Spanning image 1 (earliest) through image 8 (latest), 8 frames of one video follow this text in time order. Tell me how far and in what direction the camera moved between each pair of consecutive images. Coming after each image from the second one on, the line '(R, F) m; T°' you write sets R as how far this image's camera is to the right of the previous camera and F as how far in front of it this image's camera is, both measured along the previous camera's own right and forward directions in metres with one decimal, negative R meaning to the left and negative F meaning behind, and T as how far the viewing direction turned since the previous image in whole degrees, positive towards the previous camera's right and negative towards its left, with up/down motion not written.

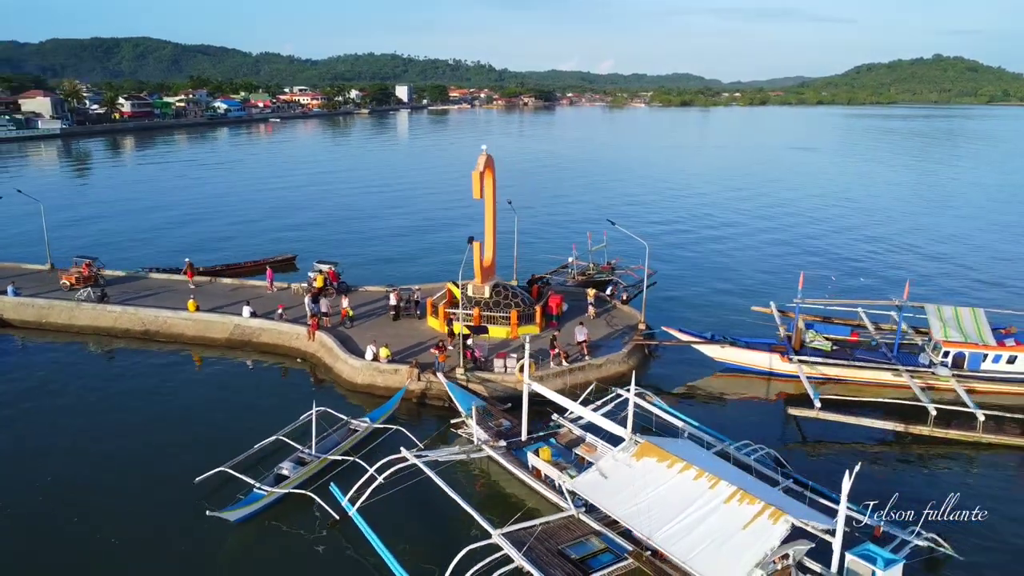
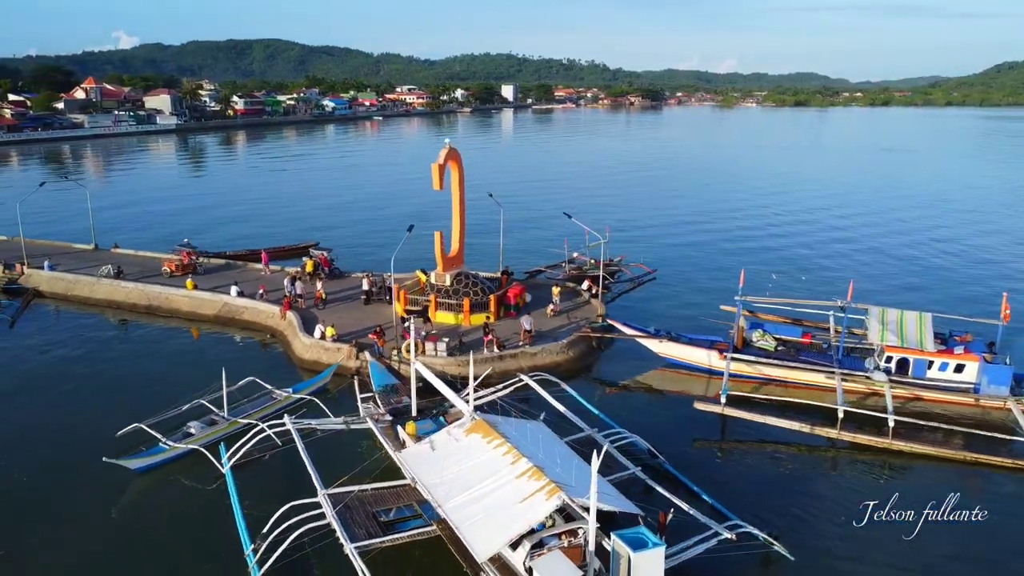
(+5.3, -0.5) m; -8°
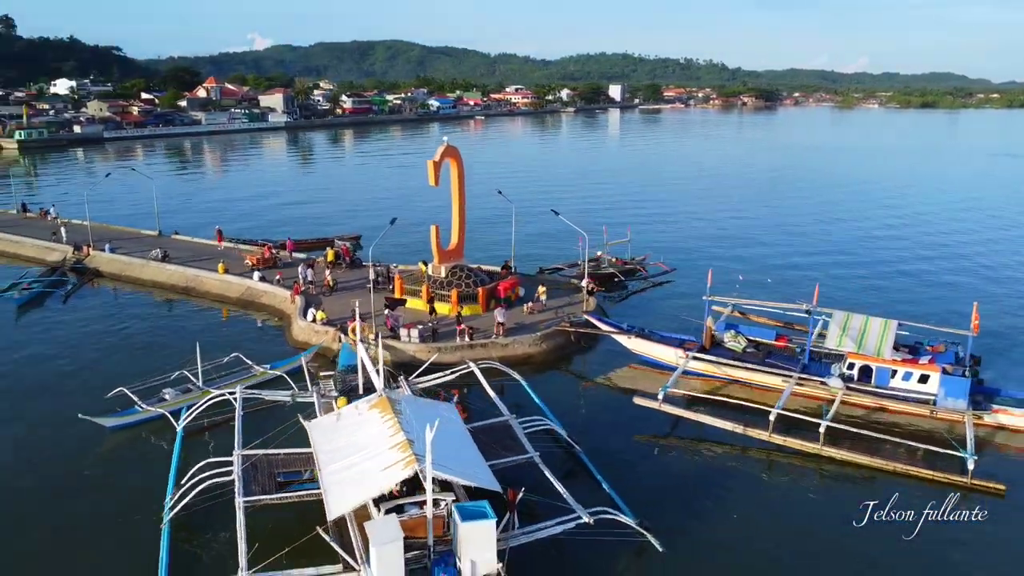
(+4.4, -0.7) m; -8°
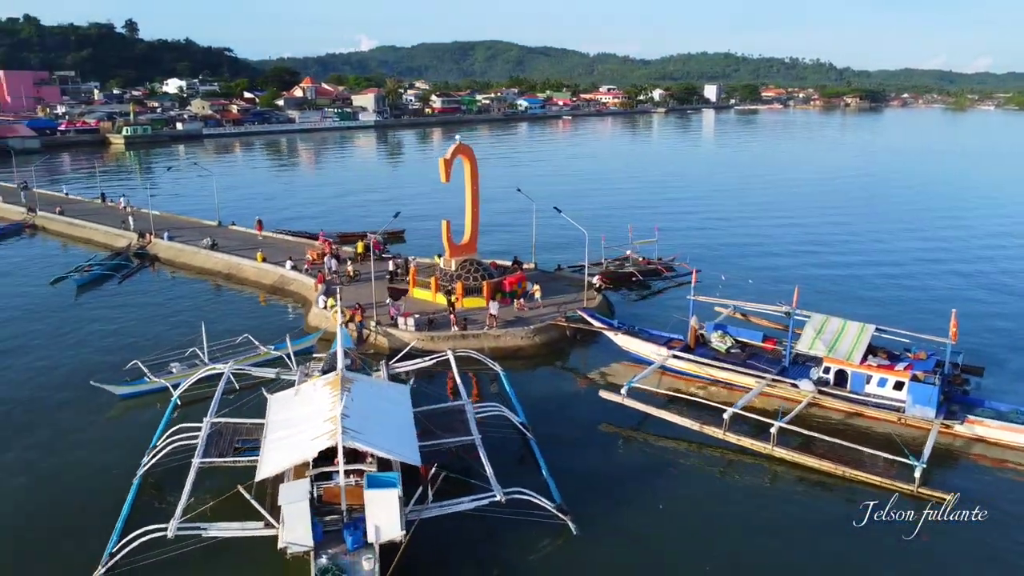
(+3.4, -0.8) m; -7°
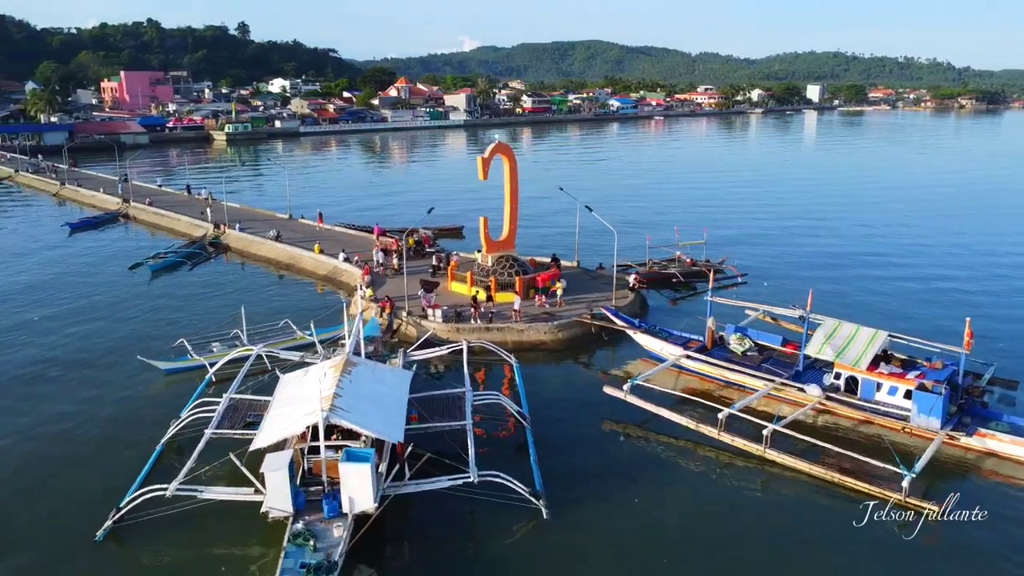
(+2.4, -0.6) m; -7°
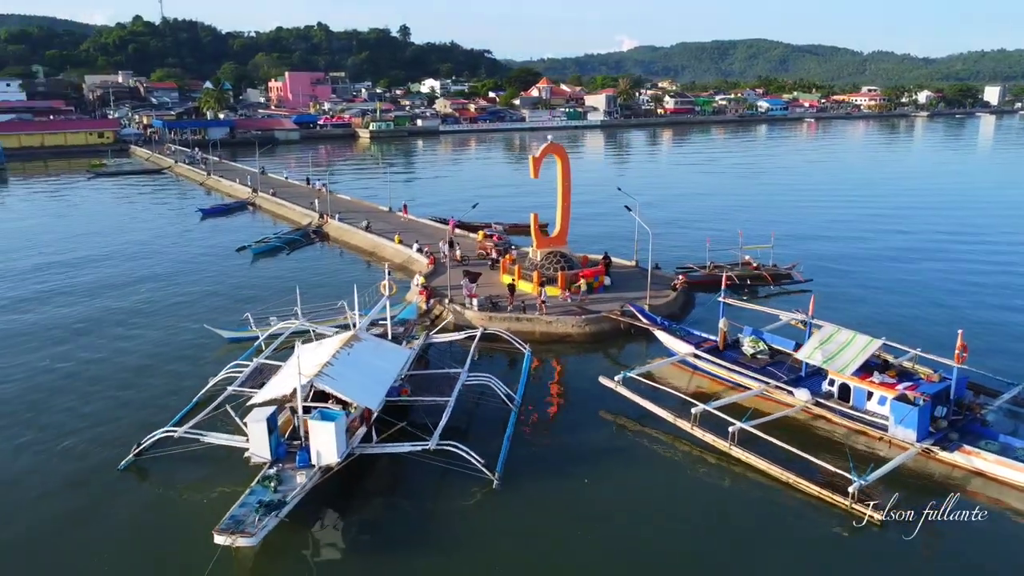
(+4.4, -1.2) m; -11°
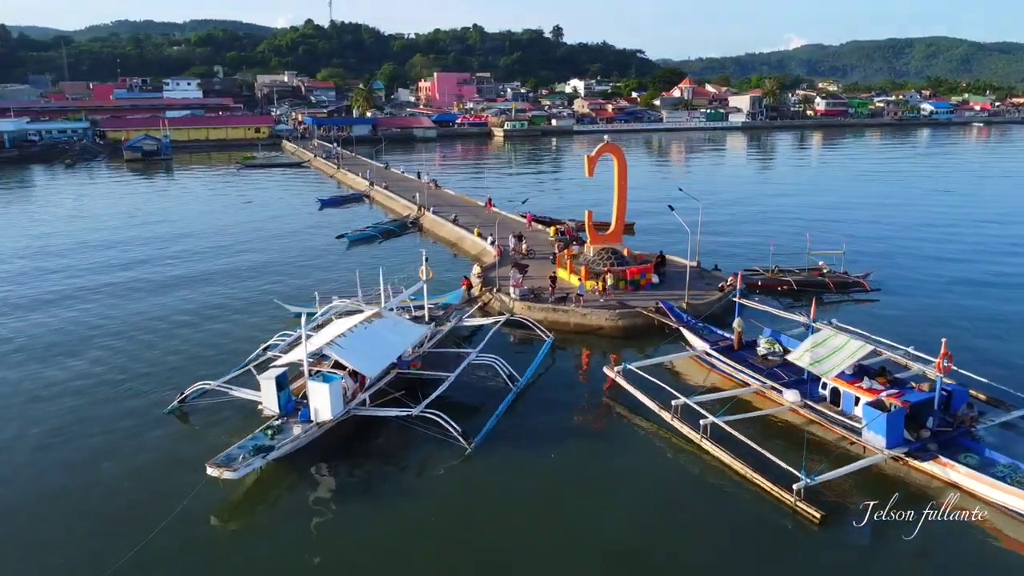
(+4.4, -1.4) m; -11°
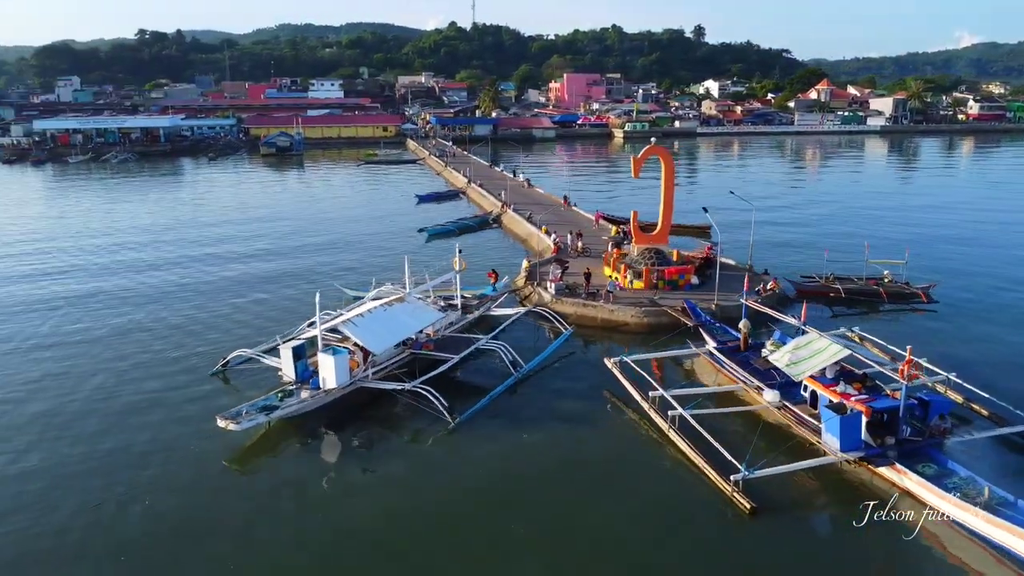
(+4.3, -1.5) m; -10°
